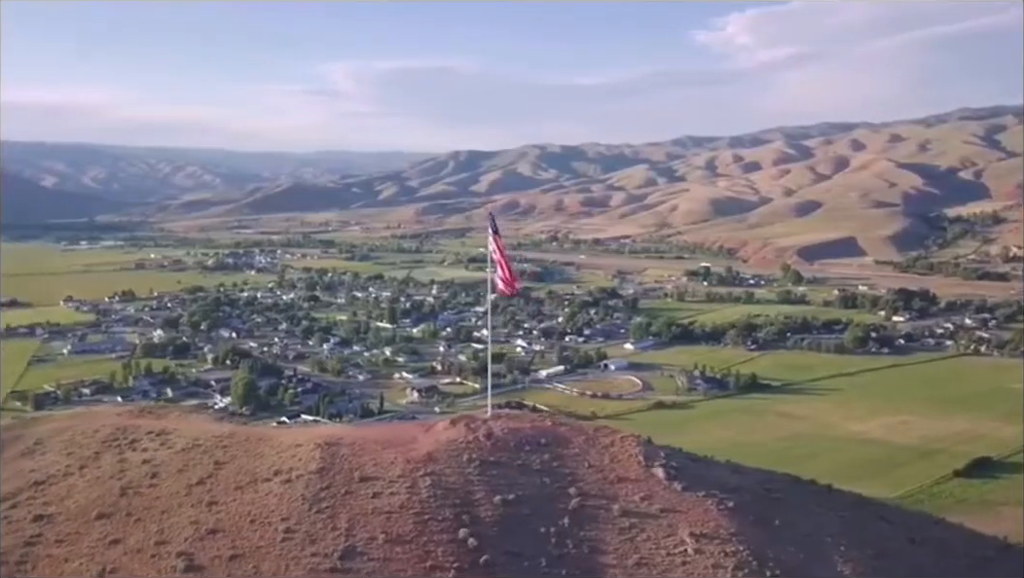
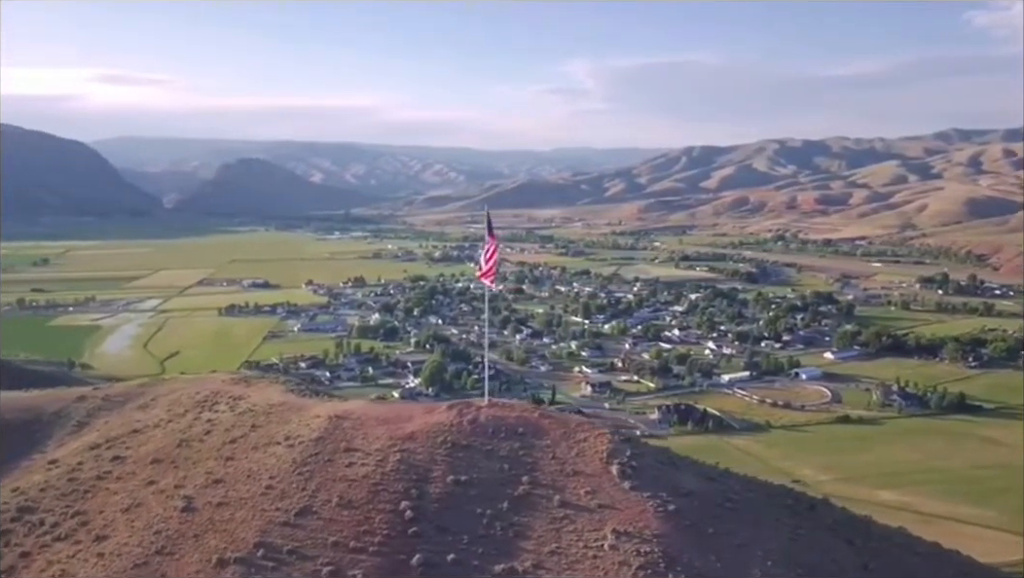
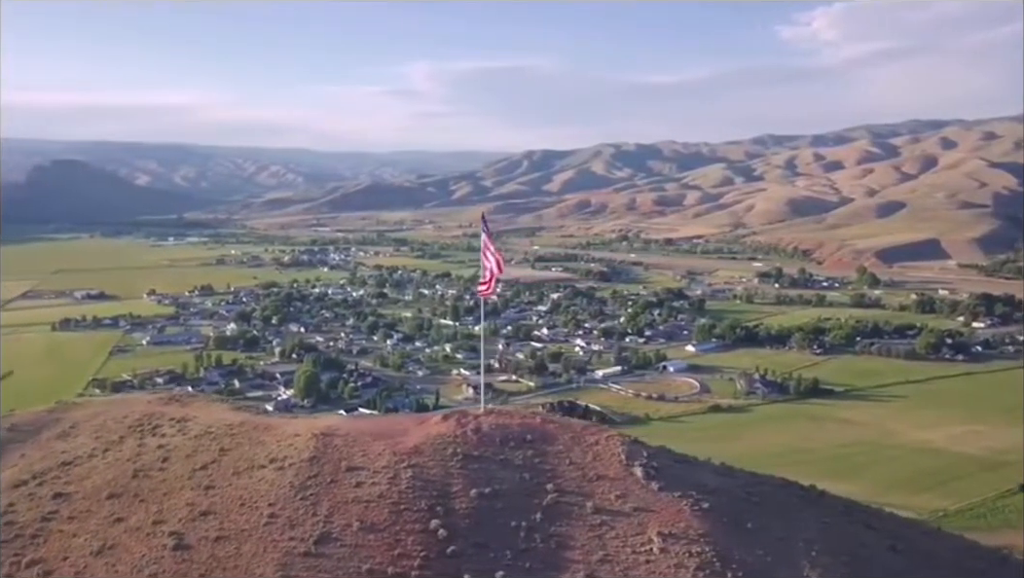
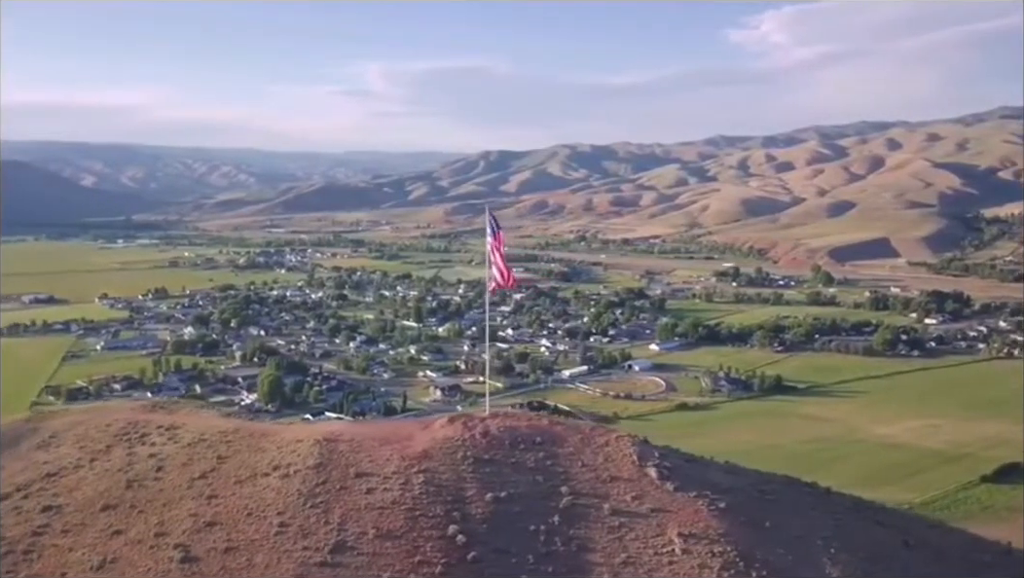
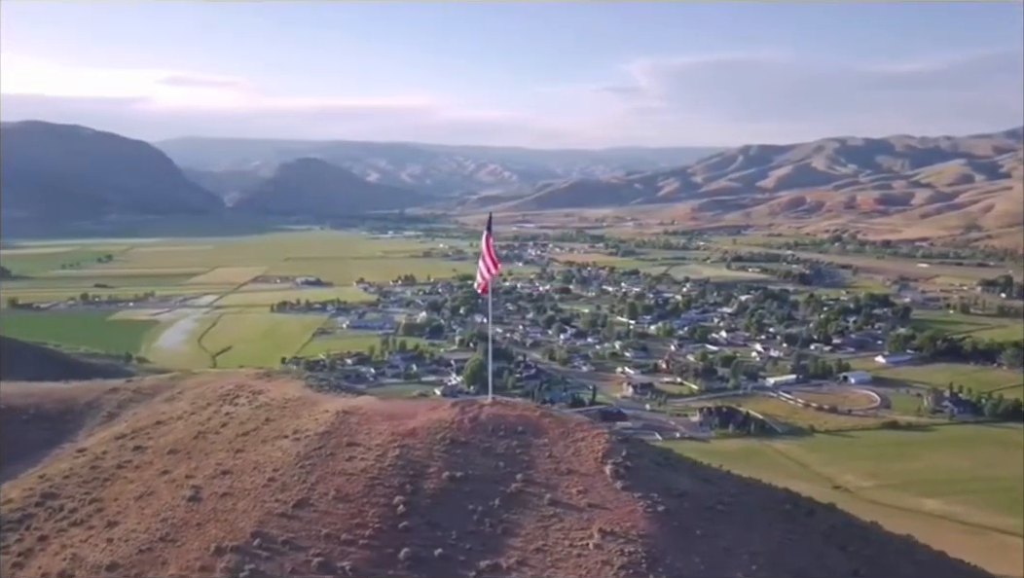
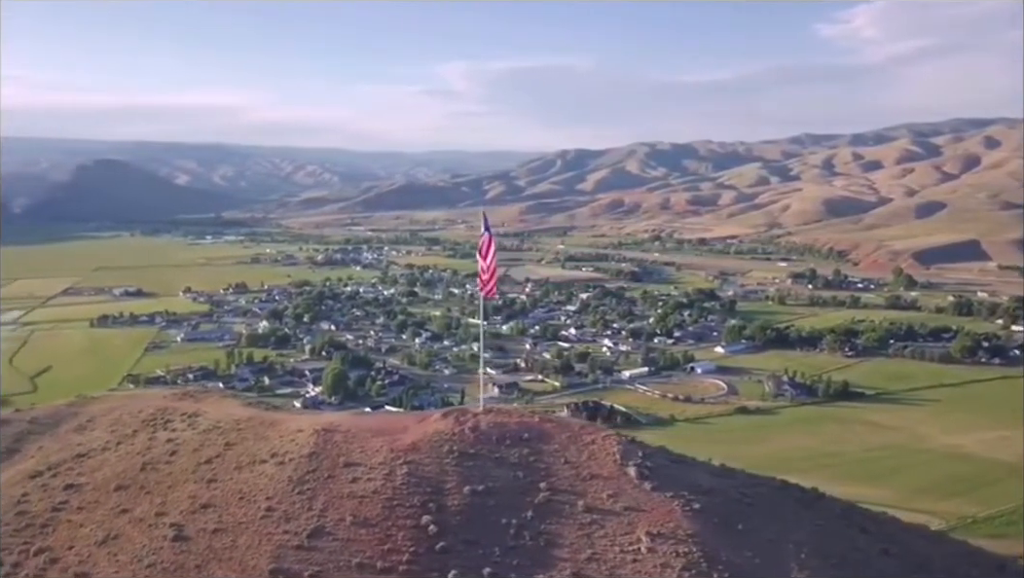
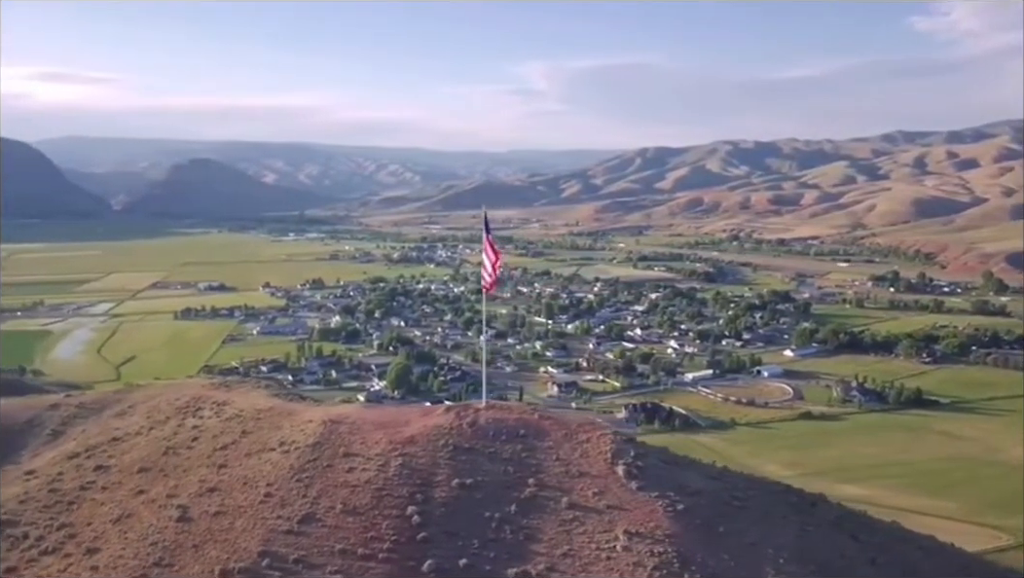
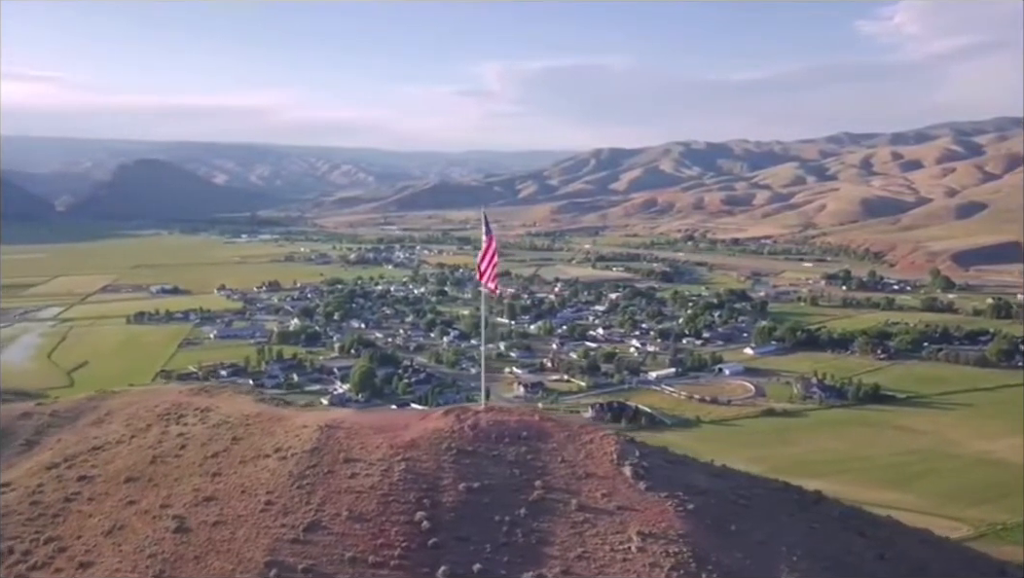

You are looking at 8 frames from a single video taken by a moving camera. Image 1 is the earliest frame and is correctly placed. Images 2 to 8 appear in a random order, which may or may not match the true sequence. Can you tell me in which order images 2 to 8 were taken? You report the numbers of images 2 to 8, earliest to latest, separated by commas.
4, 3, 6, 8, 7, 2, 5
